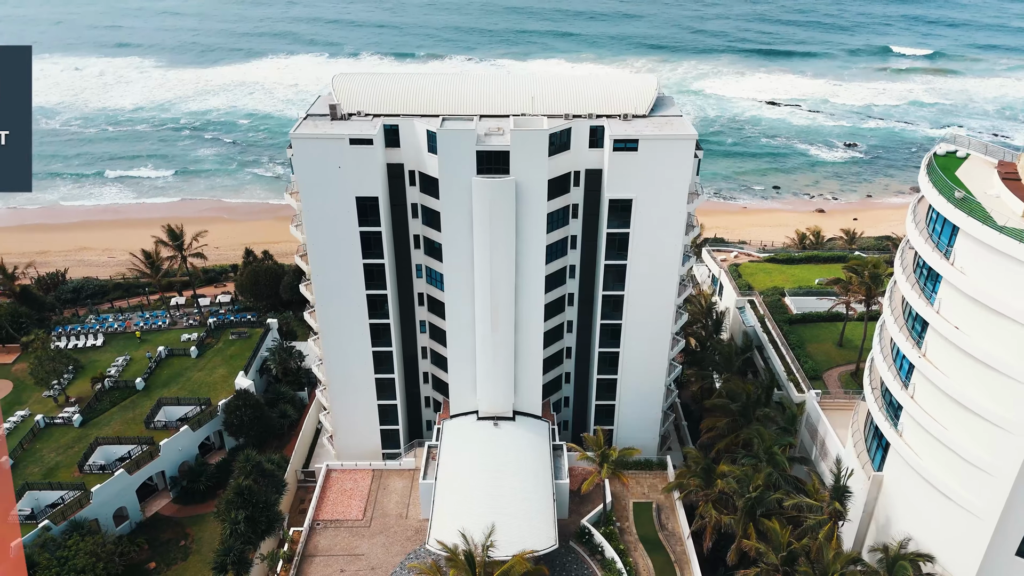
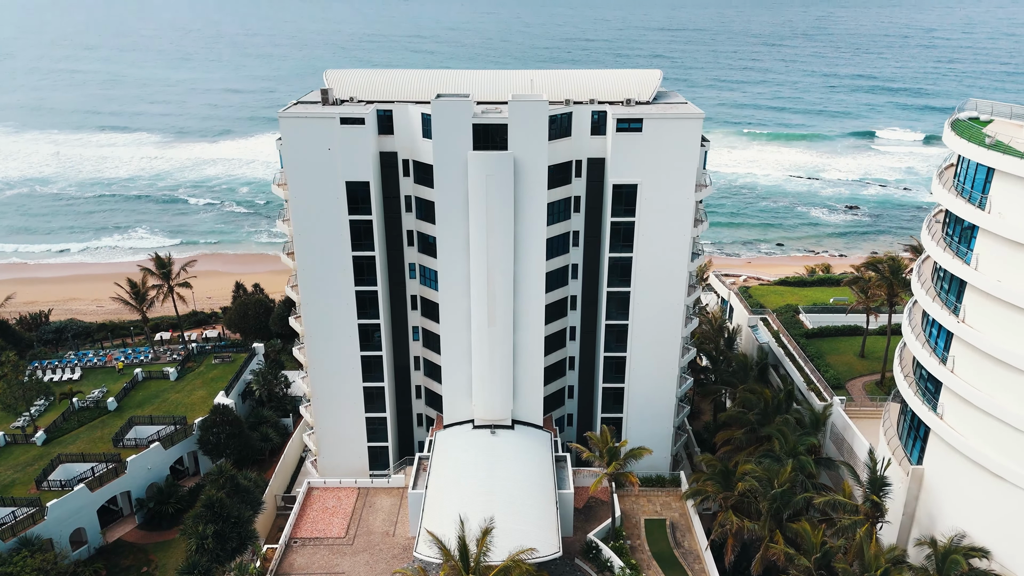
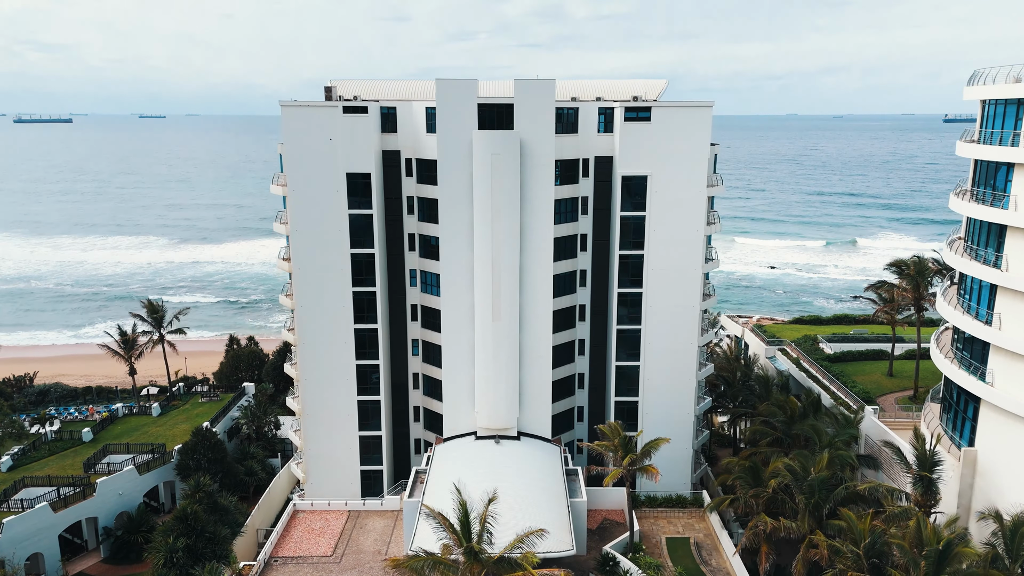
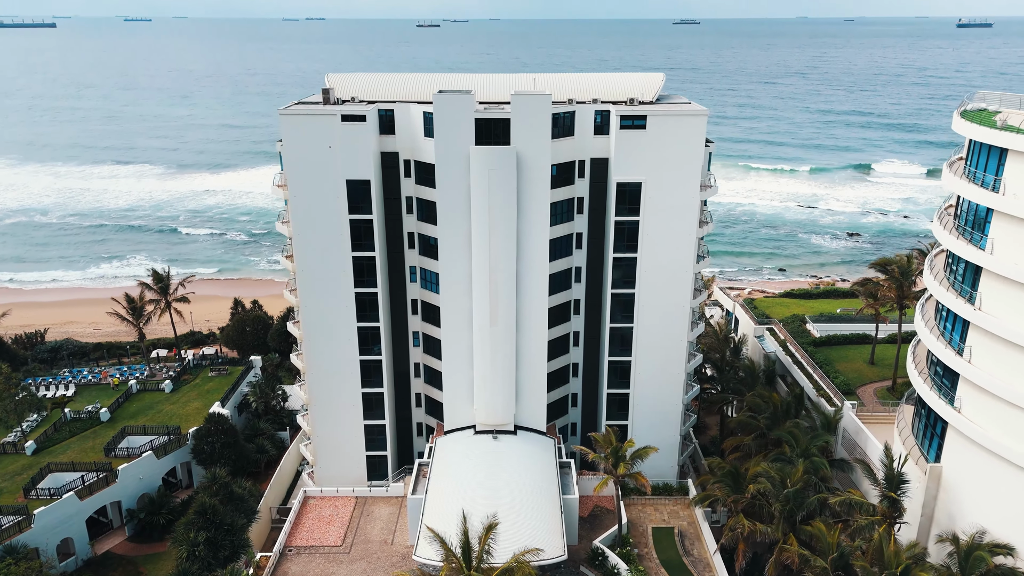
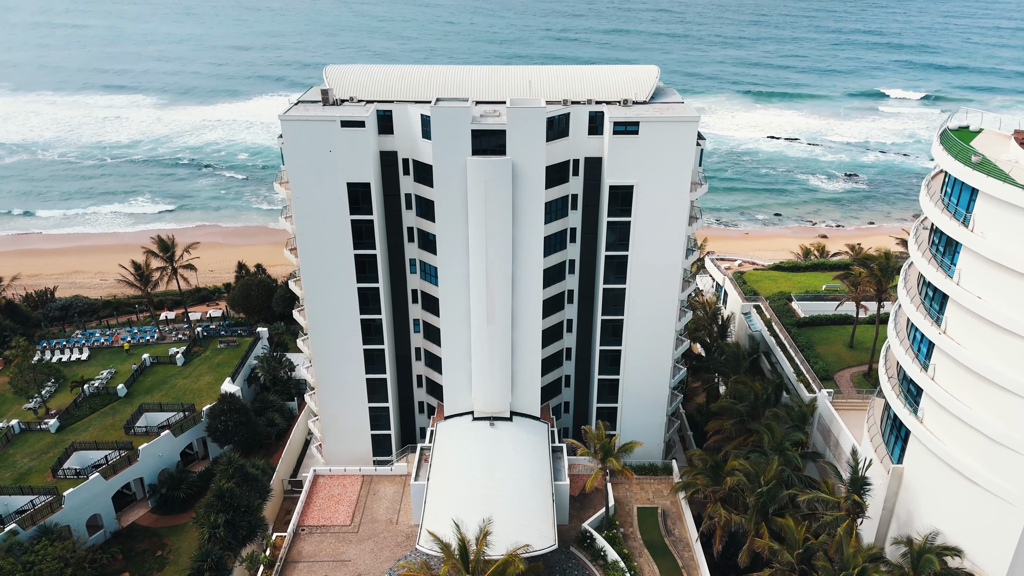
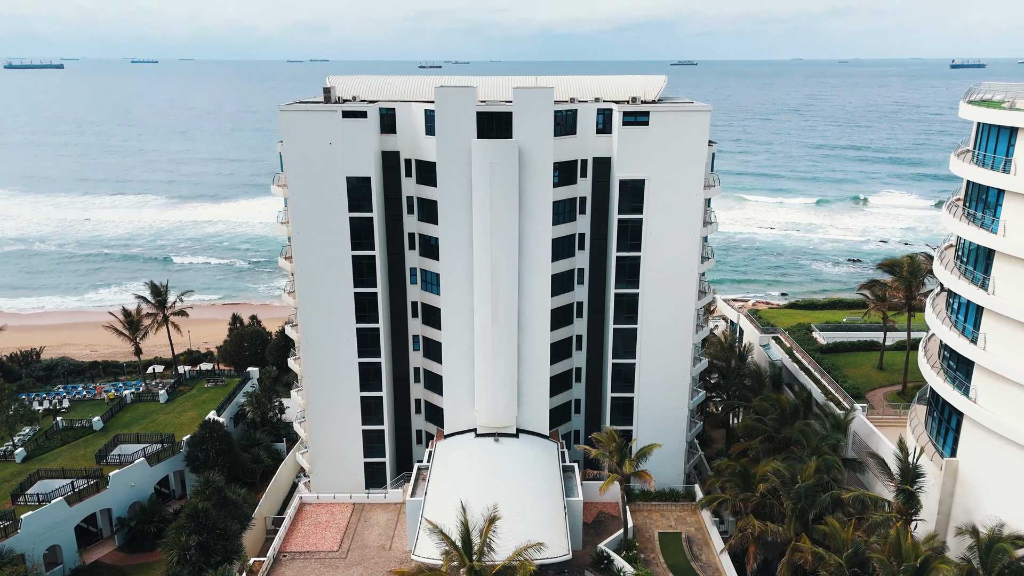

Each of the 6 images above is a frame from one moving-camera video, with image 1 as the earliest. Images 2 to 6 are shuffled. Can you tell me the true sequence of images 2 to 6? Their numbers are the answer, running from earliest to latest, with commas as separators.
5, 2, 4, 6, 3
